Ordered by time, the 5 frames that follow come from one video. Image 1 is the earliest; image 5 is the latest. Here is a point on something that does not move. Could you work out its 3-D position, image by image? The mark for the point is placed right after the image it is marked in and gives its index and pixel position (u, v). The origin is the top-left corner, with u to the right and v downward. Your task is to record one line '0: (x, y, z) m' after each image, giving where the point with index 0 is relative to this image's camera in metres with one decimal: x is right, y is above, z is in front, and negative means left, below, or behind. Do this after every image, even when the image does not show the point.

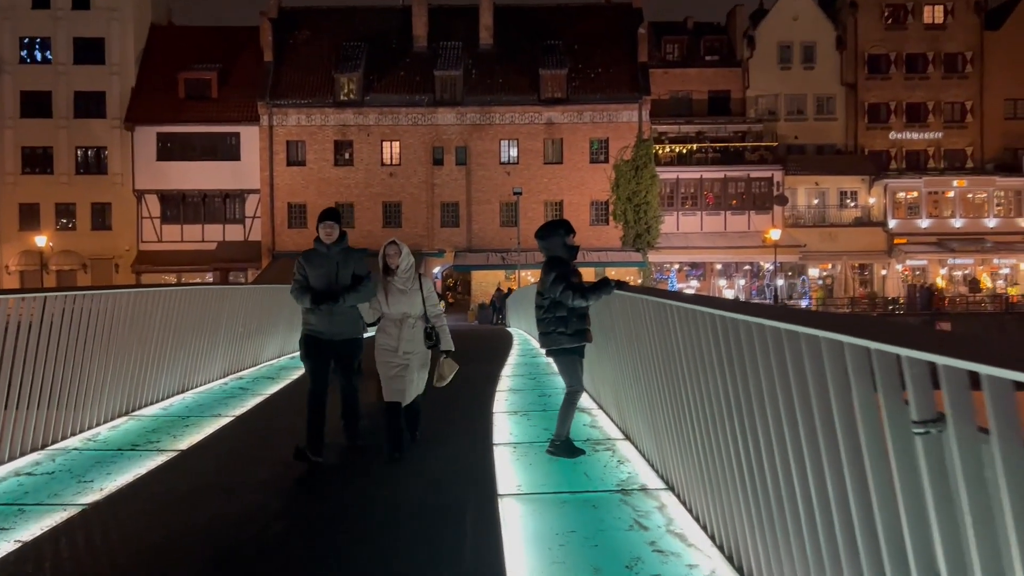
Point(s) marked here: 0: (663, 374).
0: (+1.1, -0.7, +6.3) m
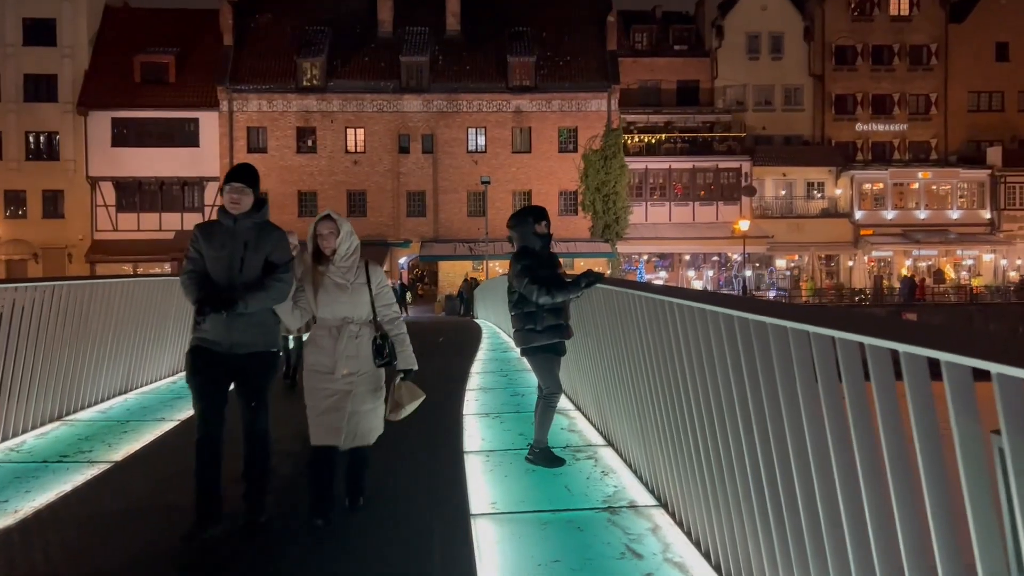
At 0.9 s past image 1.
0: (+0.9, -0.6, +5.7) m
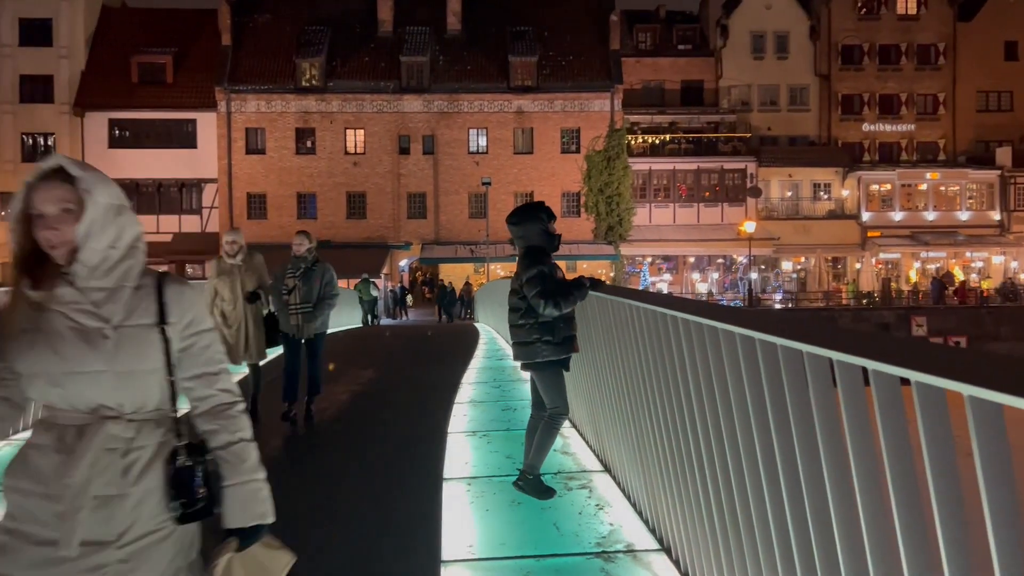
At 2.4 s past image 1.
0: (+0.8, -0.7, +5.0) m
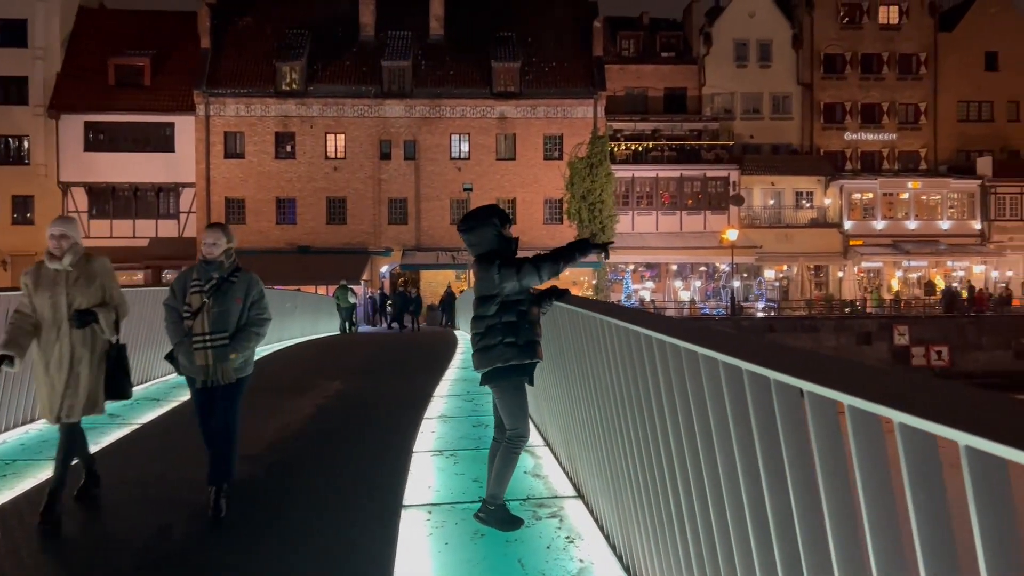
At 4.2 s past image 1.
0: (+0.6, -0.8, +4.6) m
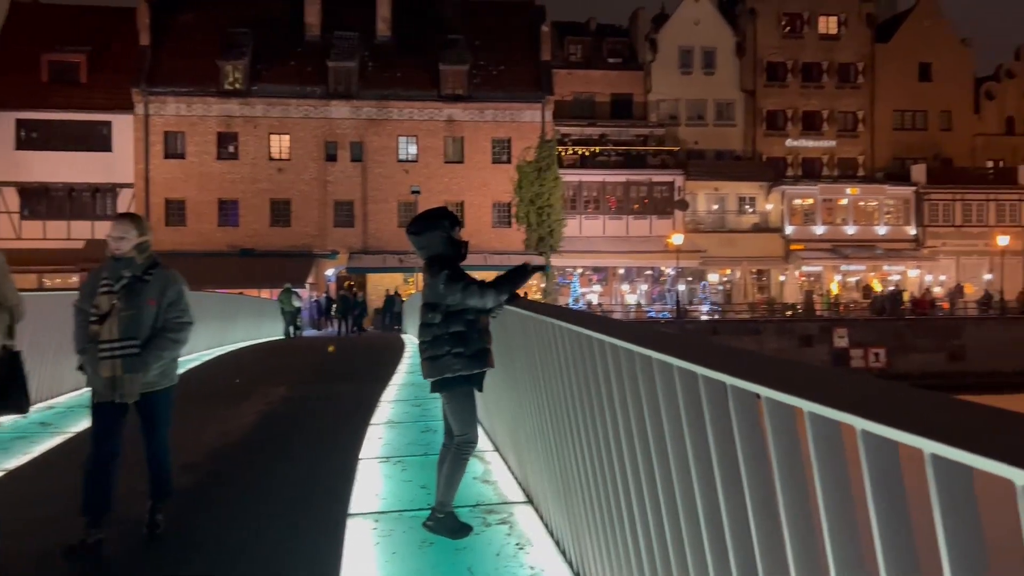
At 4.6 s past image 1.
0: (+0.4, -0.8, +4.6) m
